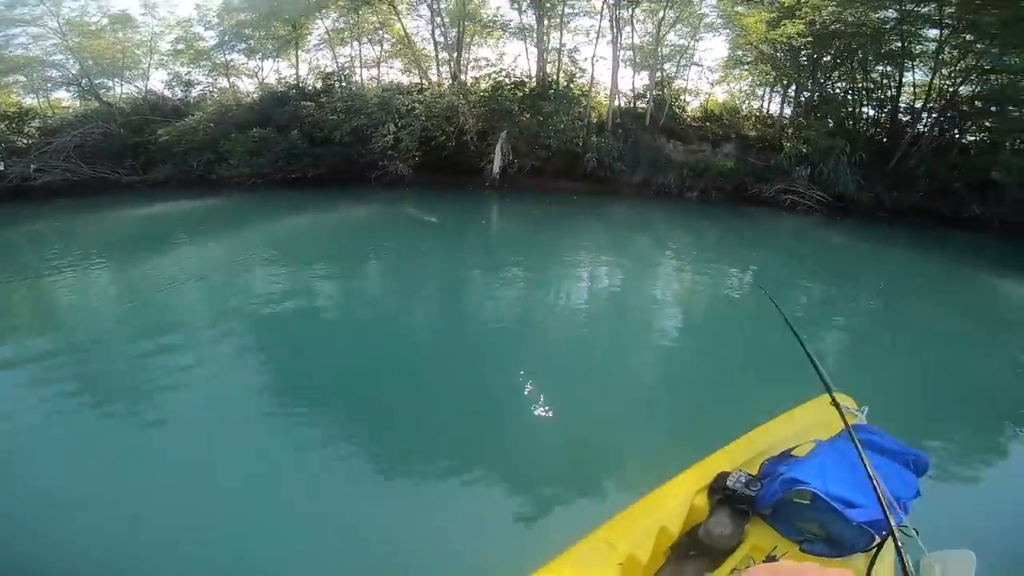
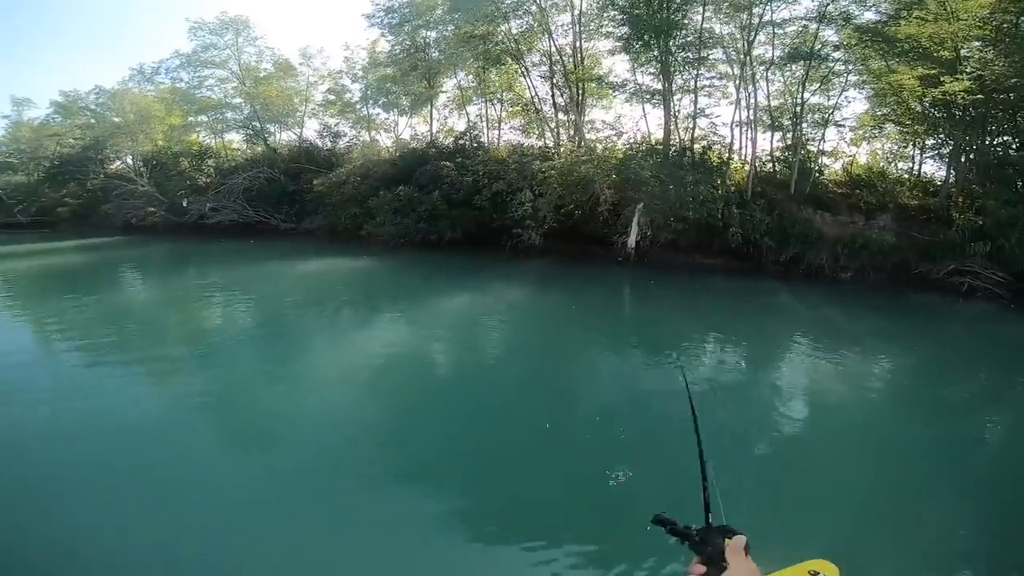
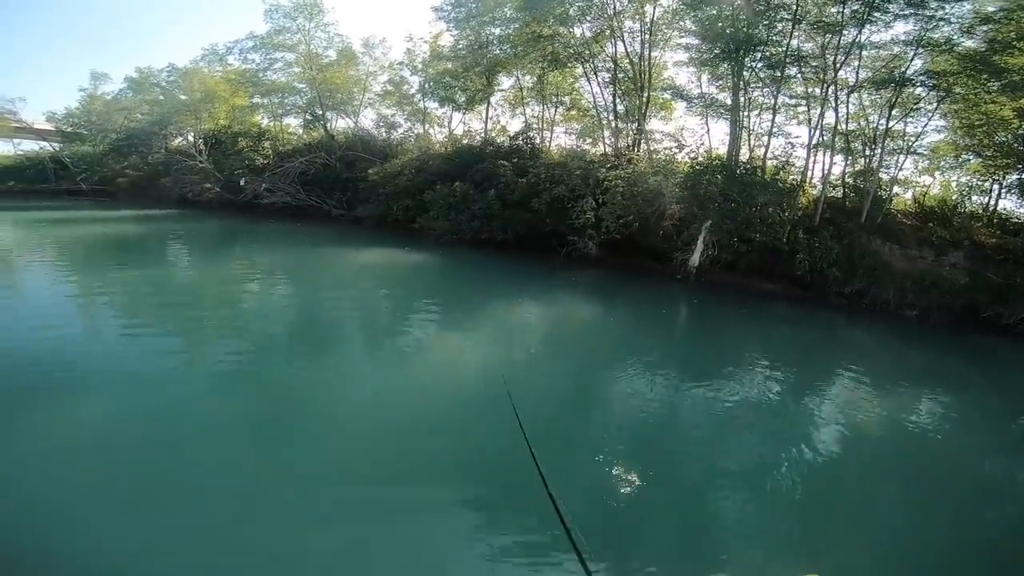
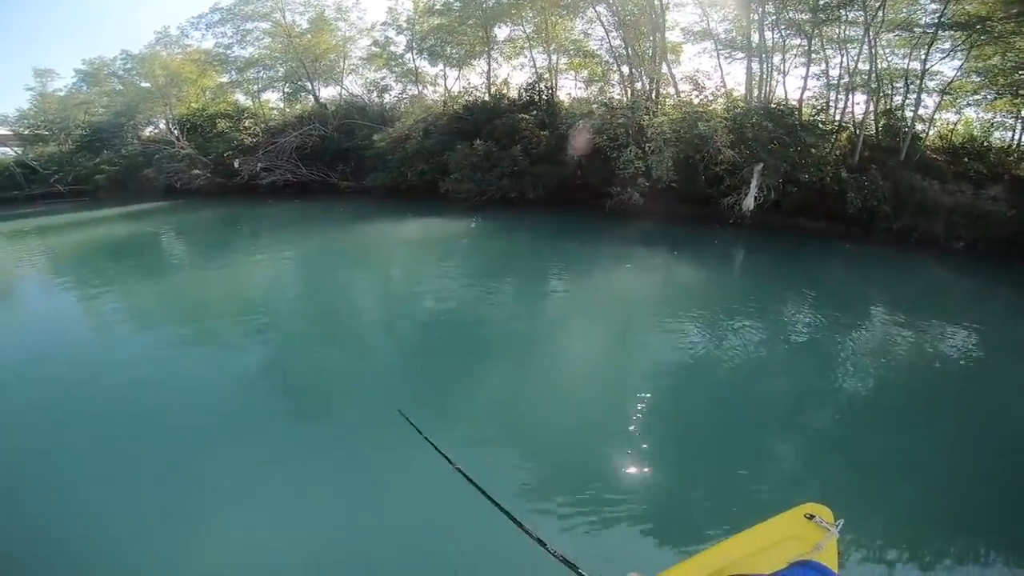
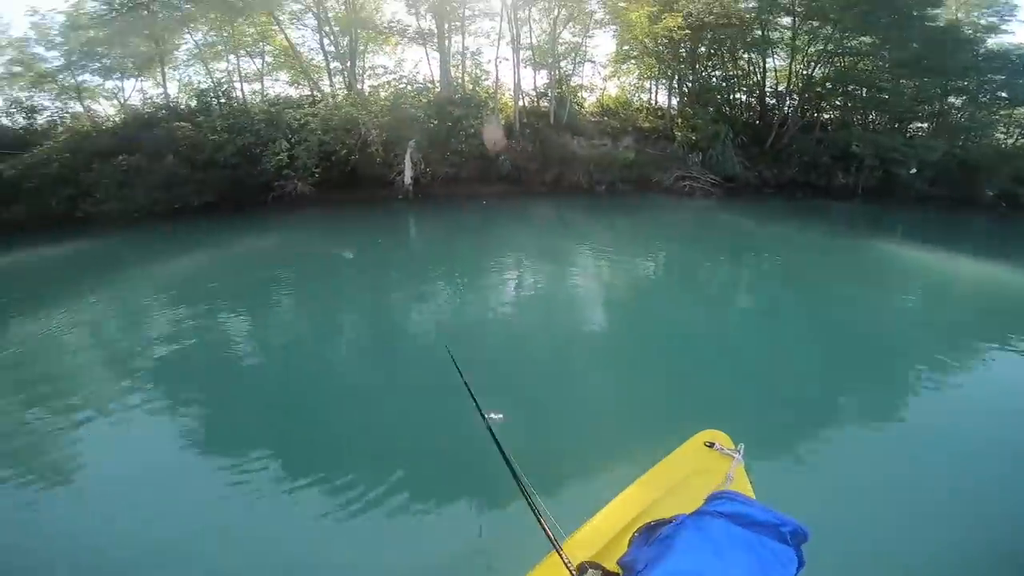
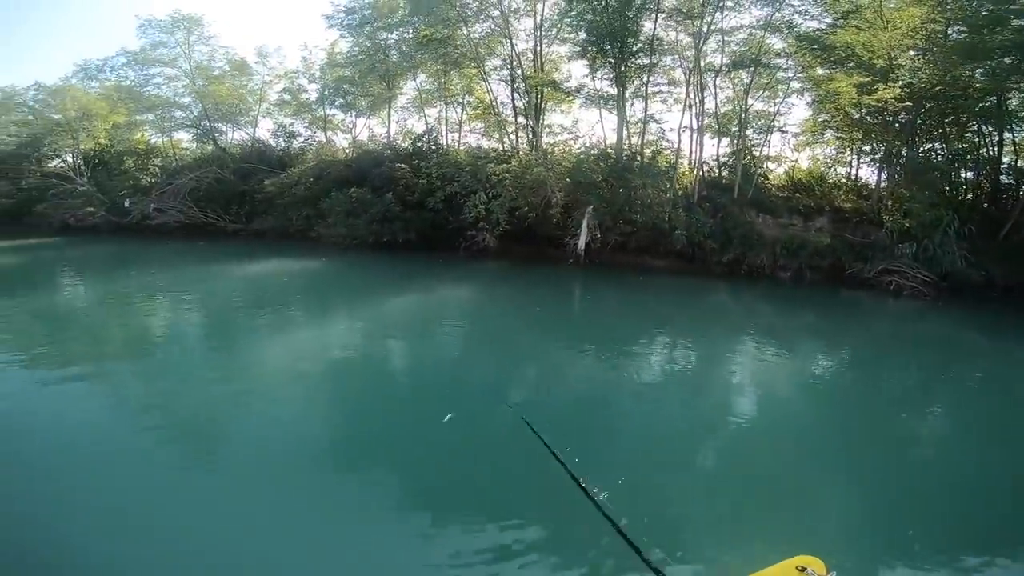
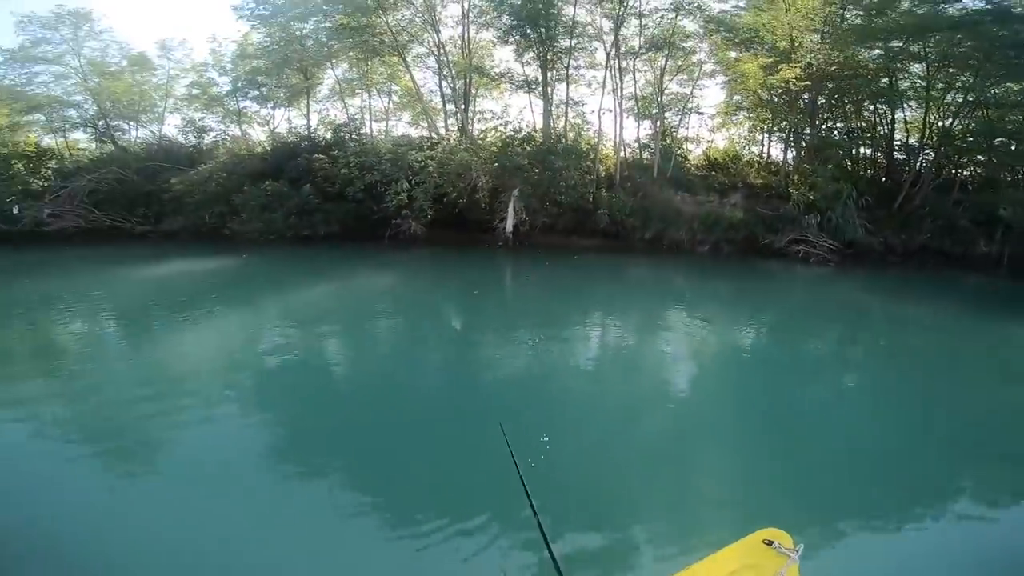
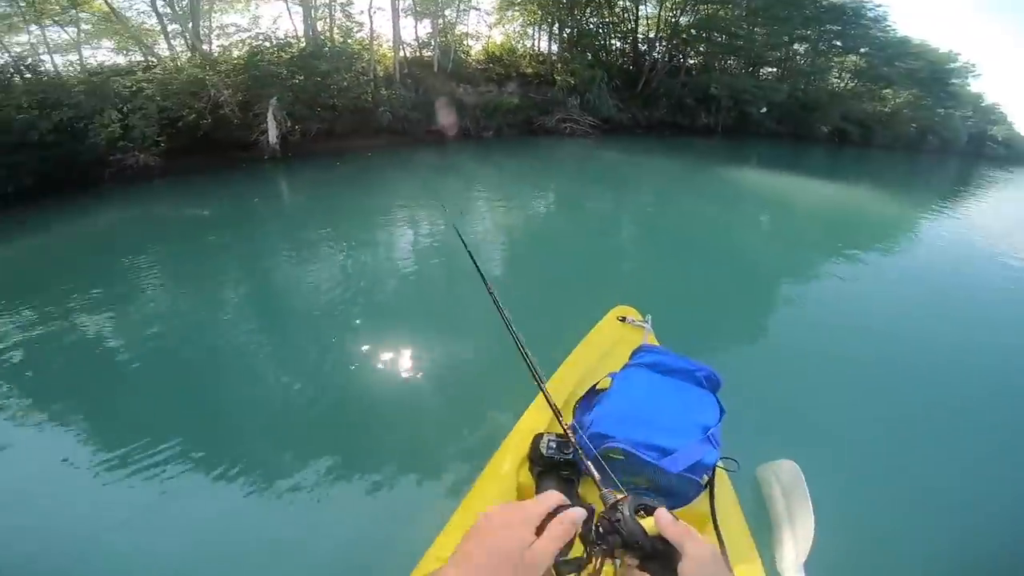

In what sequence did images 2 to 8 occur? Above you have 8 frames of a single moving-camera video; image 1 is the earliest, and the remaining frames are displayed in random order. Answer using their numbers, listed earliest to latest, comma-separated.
8, 5, 7, 6, 2, 3, 4
